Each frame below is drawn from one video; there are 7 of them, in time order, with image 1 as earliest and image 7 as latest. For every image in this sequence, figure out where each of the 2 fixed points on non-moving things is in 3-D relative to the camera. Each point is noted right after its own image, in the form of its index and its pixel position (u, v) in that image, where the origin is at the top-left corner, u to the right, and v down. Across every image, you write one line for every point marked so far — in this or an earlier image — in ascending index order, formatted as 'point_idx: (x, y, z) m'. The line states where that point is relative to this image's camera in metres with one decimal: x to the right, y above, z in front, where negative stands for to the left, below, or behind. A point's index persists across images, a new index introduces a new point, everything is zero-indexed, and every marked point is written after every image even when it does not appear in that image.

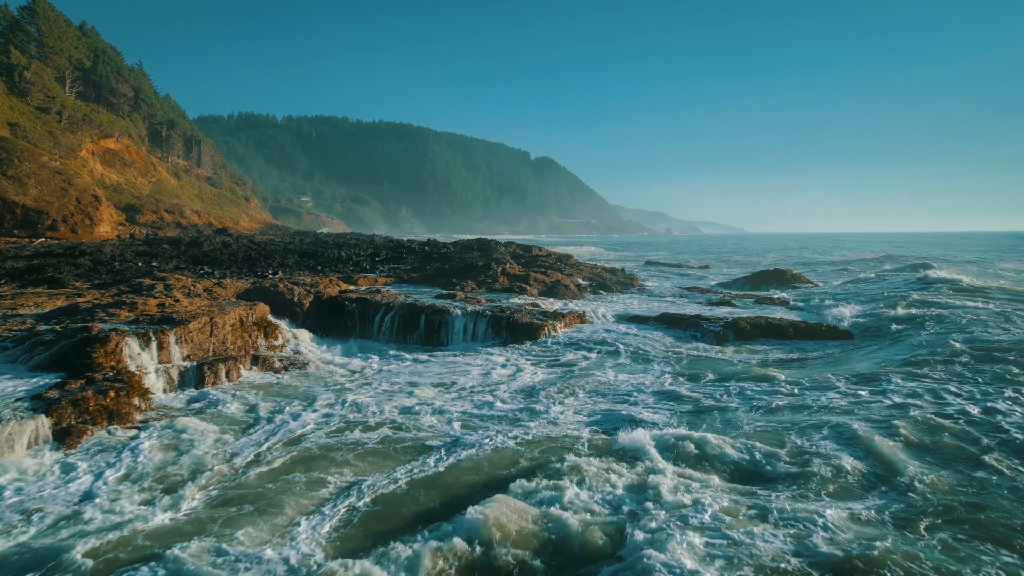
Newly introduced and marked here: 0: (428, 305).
0: (-2.7, -0.6, +15.3) m
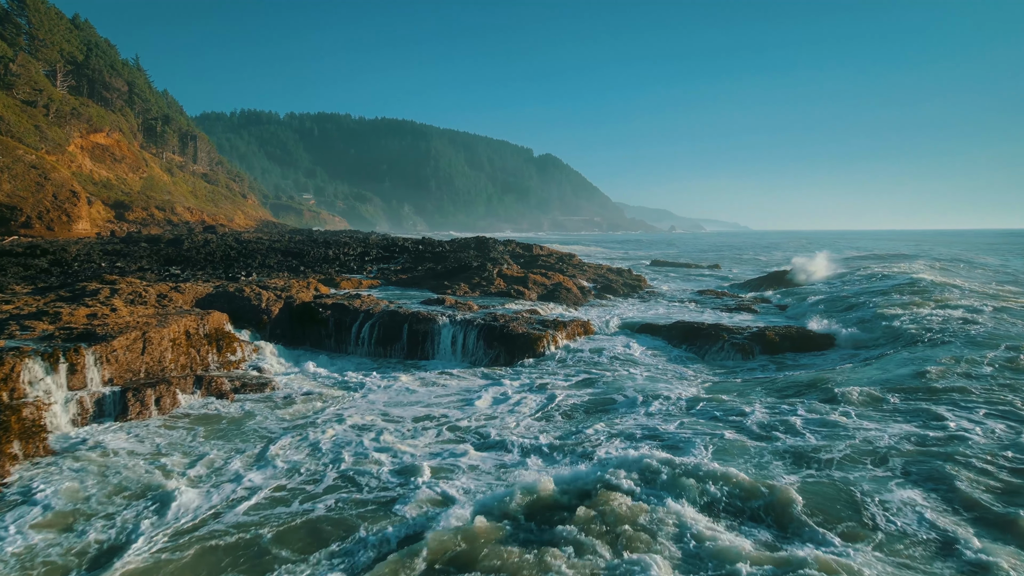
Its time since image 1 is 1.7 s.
0: (-2.8, -0.8, +13.6) m
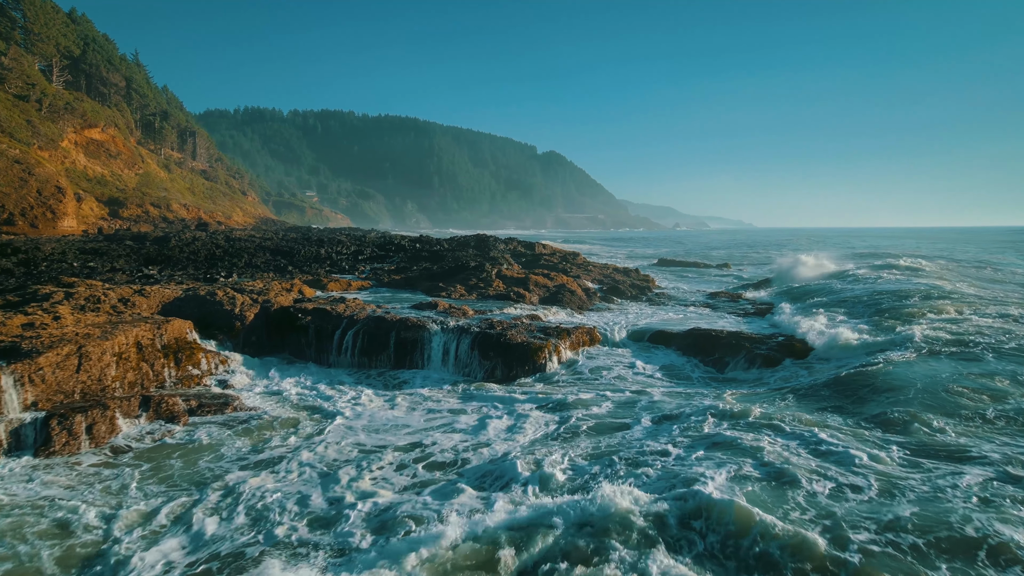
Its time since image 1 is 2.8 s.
0: (-2.8, -0.9, +12.4) m
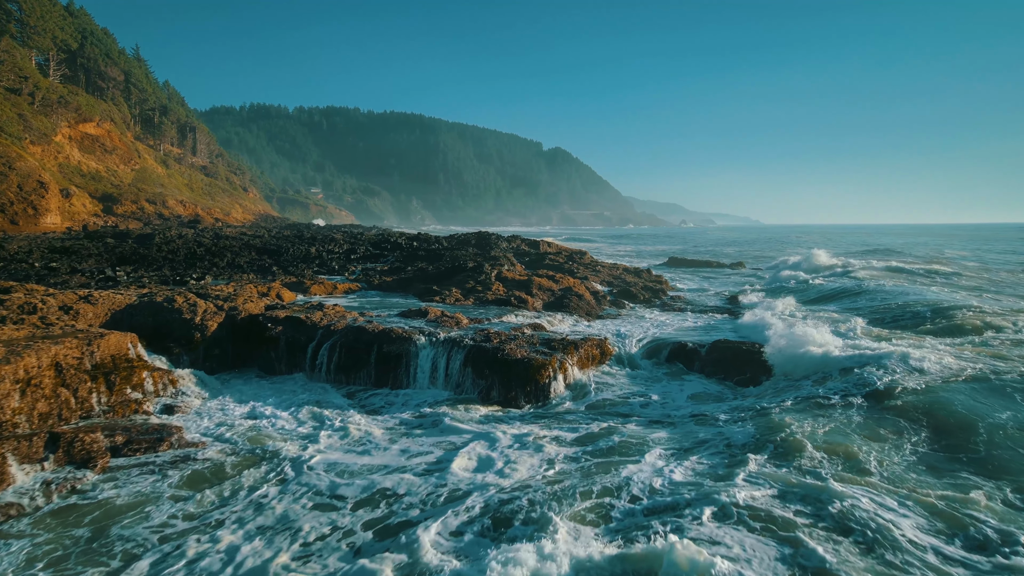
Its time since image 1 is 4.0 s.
0: (-2.9, -1.0, +10.8) m
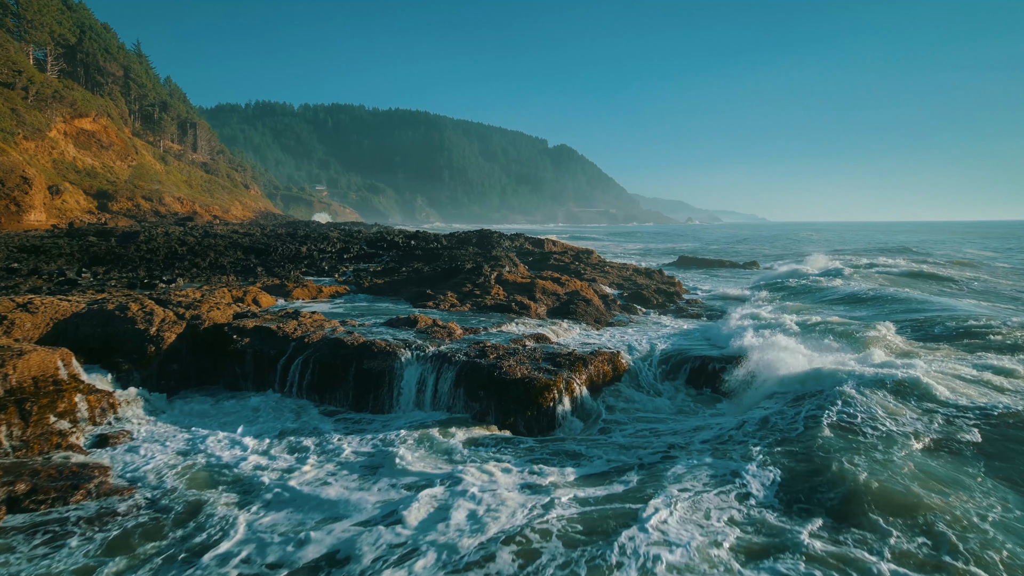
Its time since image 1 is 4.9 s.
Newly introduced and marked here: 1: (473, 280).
0: (-2.9, -1.1, +9.4) m
1: (-1.2, +0.3, +15.3) m
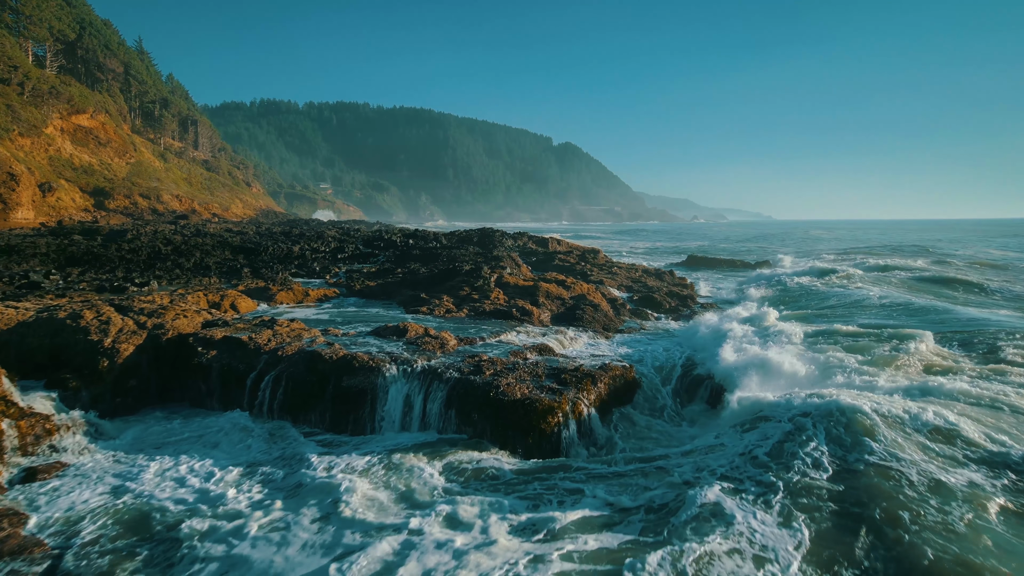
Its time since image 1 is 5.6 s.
0: (-2.9, -1.3, +8.3) m
1: (-1.2, +0.2, +14.2) m
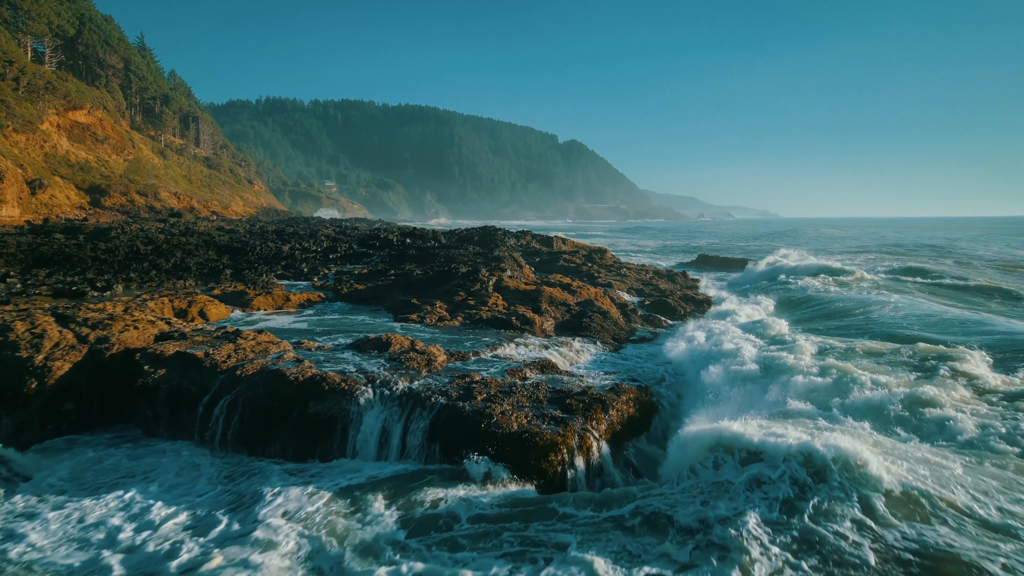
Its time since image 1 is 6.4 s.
0: (-2.9, -1.4, +7.1) m
1: (-1.2, +0.1, +13.0) m
